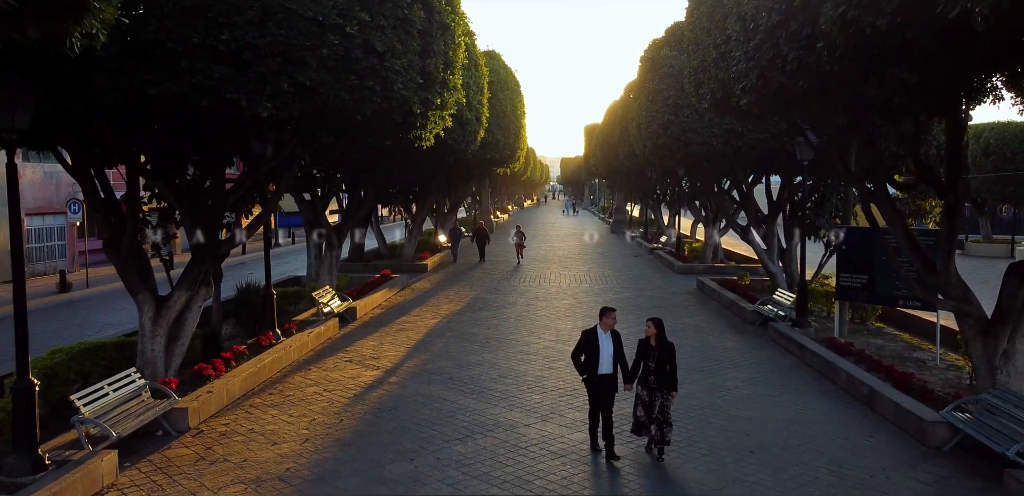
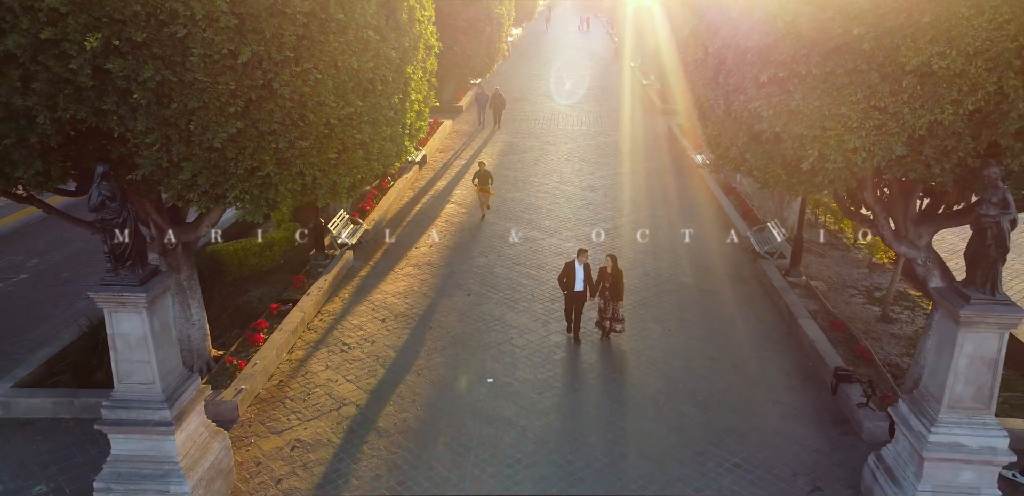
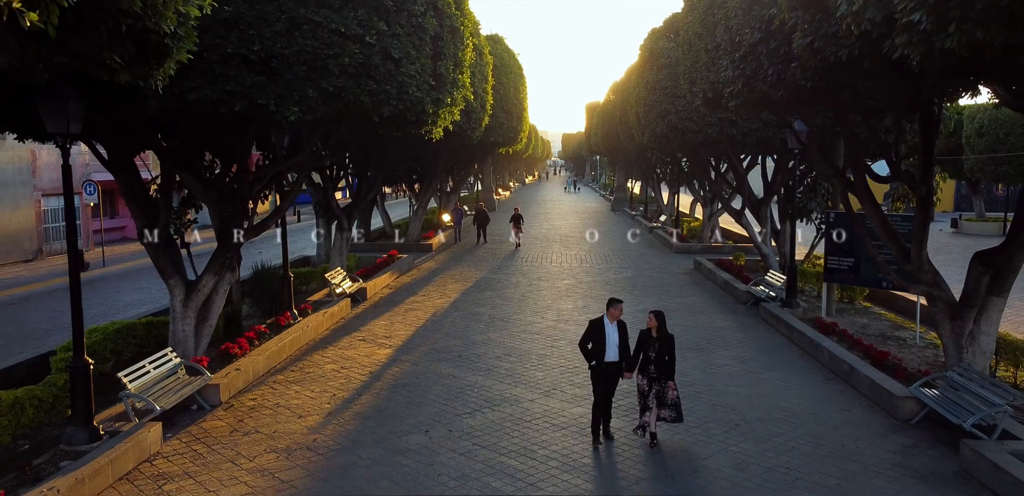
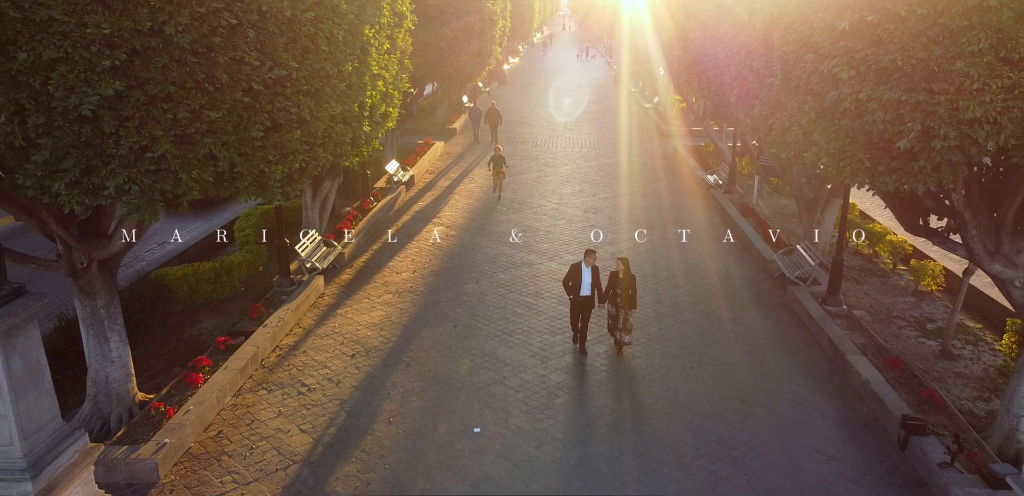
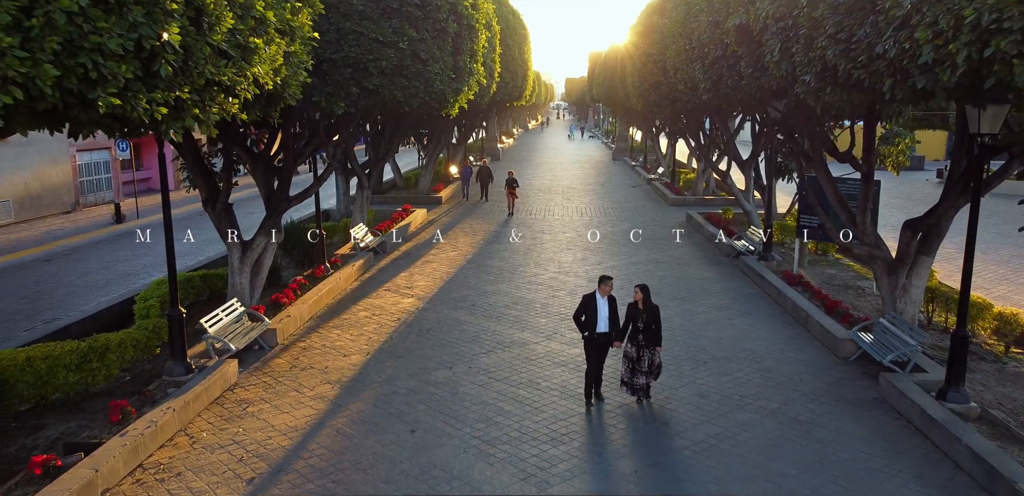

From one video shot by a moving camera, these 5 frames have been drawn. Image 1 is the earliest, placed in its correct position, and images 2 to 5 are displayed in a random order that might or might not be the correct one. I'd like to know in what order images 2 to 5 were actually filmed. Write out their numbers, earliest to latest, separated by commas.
3, 5, 4, 2
